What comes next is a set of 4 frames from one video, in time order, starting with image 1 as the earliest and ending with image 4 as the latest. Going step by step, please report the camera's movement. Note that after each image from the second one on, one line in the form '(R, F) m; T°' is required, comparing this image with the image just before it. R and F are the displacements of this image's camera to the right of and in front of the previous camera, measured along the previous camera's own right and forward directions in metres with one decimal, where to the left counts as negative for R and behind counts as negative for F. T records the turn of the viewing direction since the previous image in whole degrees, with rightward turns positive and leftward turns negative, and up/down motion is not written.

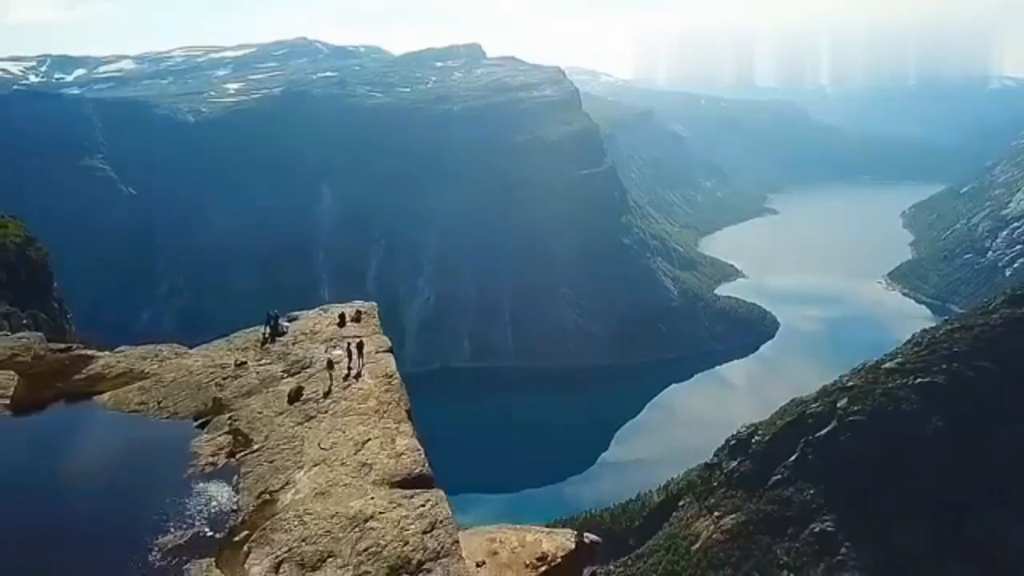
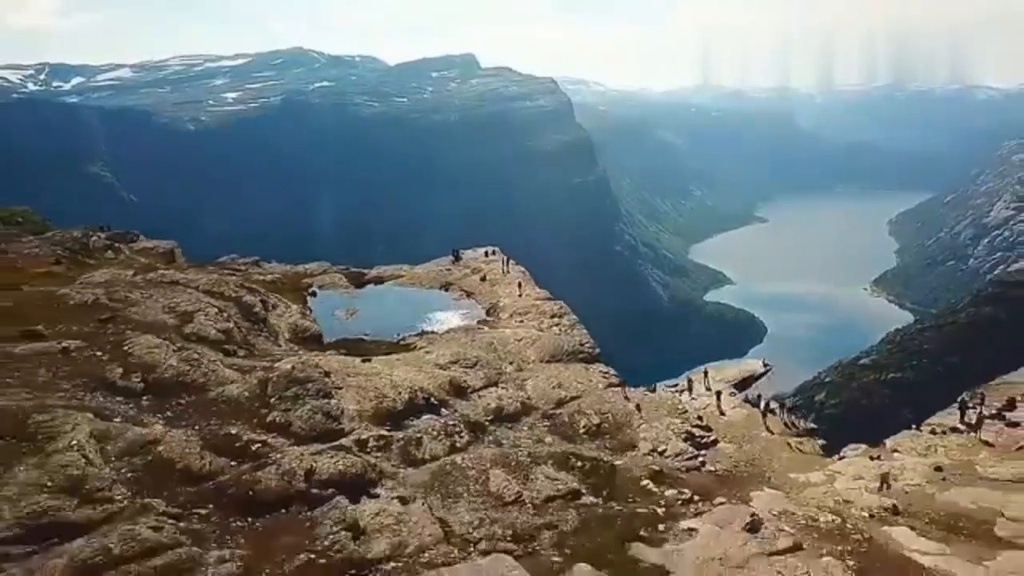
(-3.1, -18.1) m; +1°
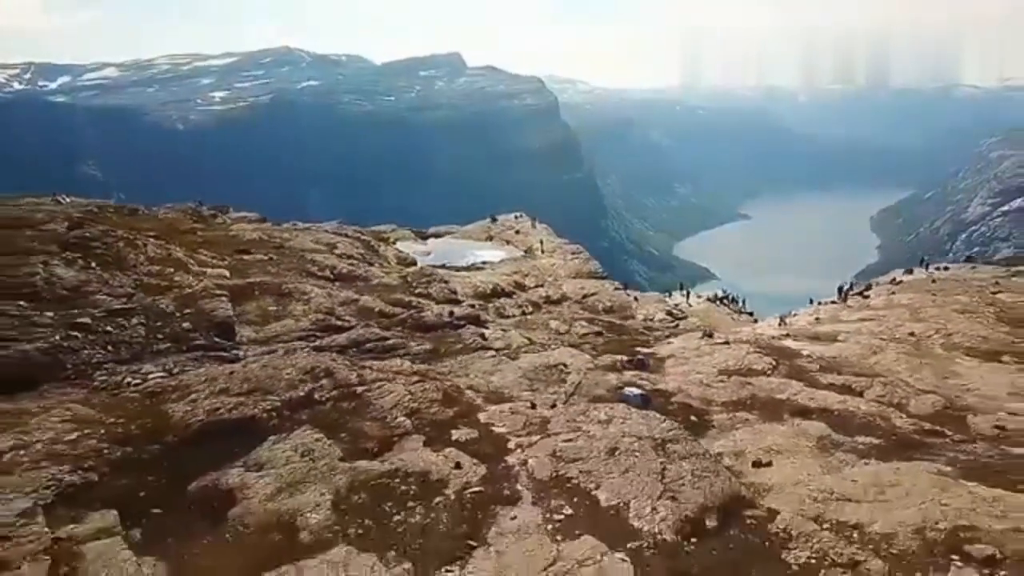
(-2.2, -11.1) m; +1°
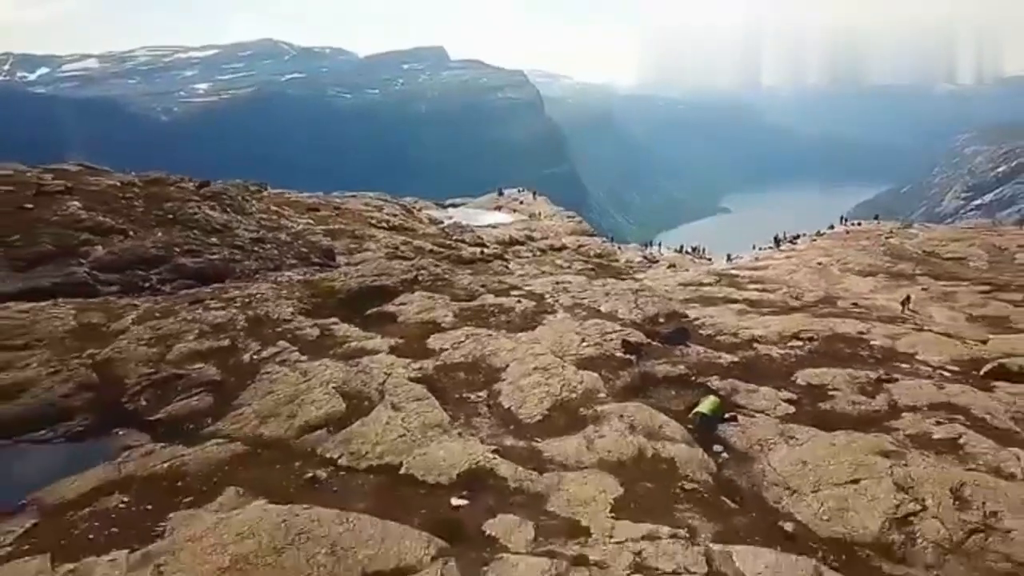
(-1.5, -8.8) m; +1°
